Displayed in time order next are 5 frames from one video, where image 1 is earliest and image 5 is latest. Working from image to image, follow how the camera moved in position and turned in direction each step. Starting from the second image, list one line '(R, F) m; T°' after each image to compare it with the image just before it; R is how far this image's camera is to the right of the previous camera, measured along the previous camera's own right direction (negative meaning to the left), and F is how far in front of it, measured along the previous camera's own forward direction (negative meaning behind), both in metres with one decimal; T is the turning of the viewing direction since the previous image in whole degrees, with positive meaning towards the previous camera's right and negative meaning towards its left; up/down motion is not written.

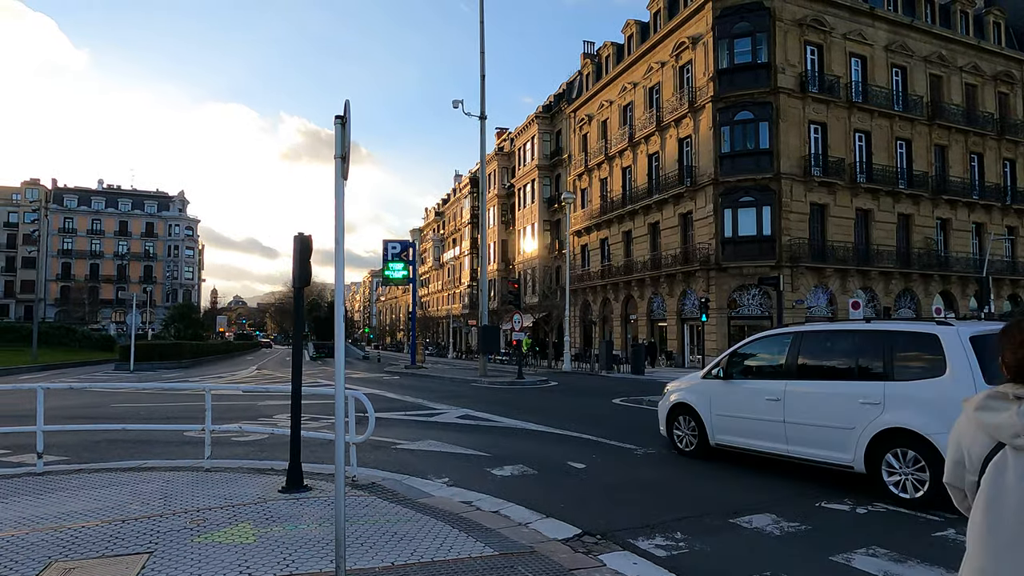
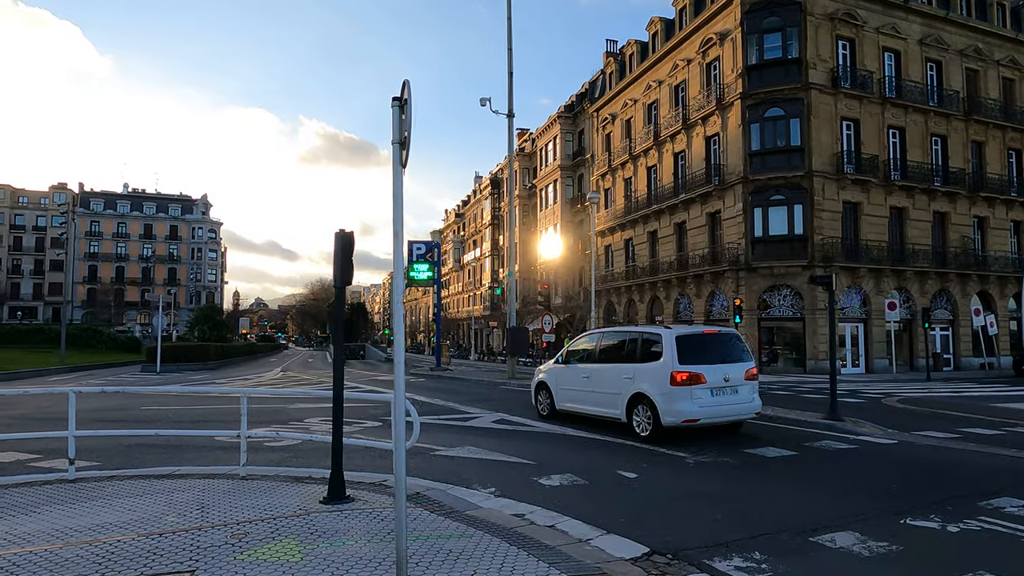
(-0.3, +0.4) m; -2°
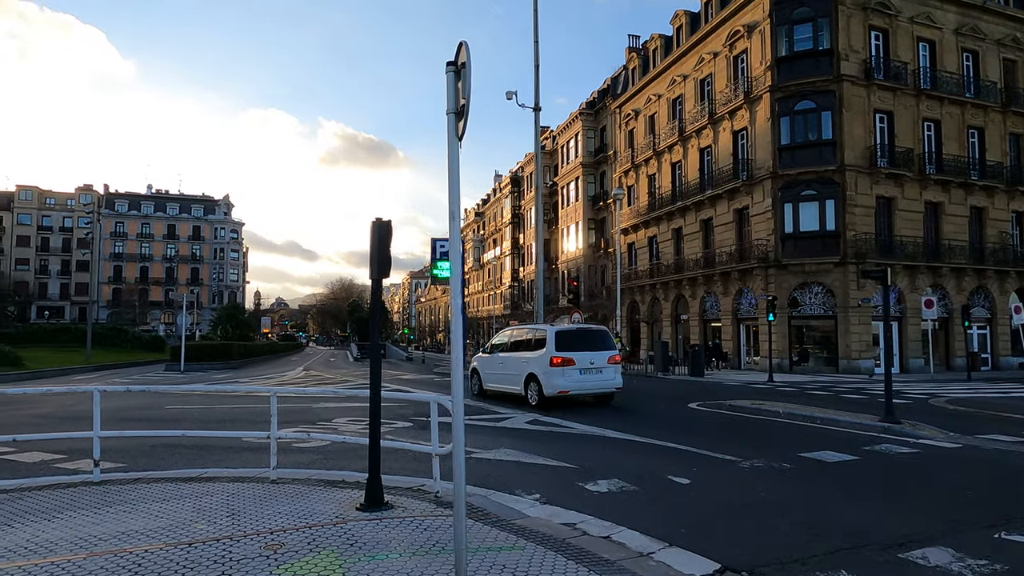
(-0.3, +0.4) m; -2°
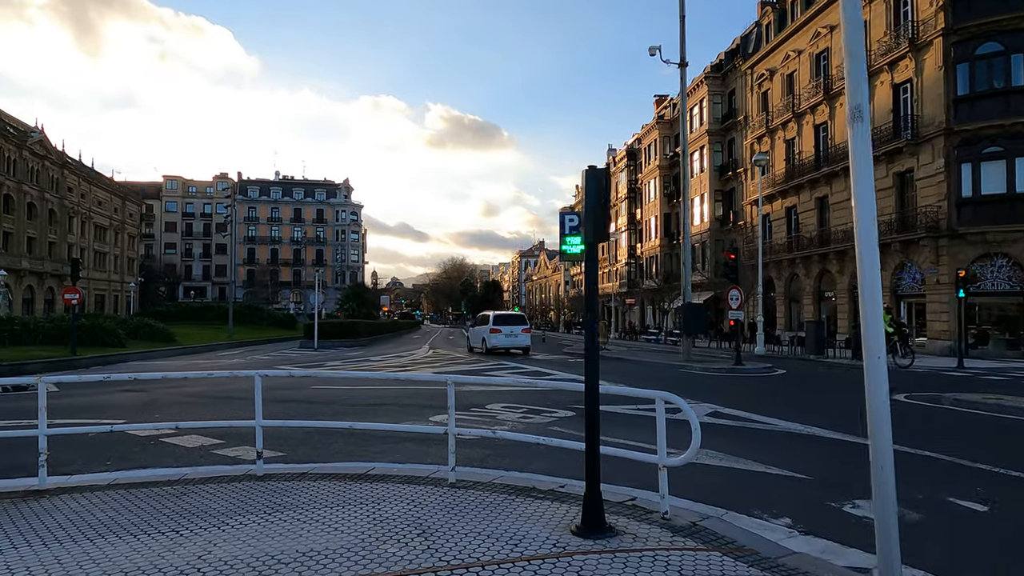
(-1.0, +1.3) m; -9°
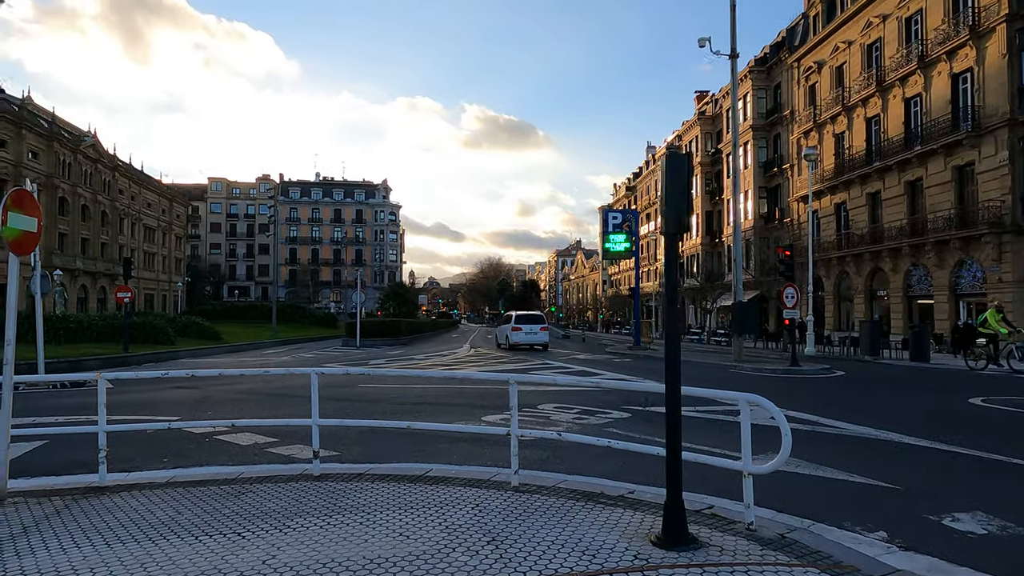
(-0.3, +0.3) m; -3°
